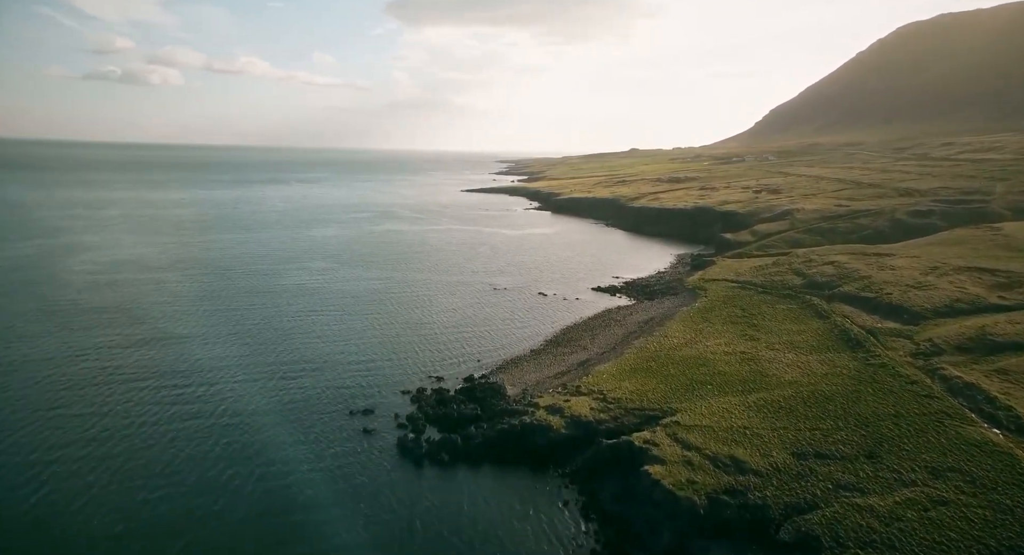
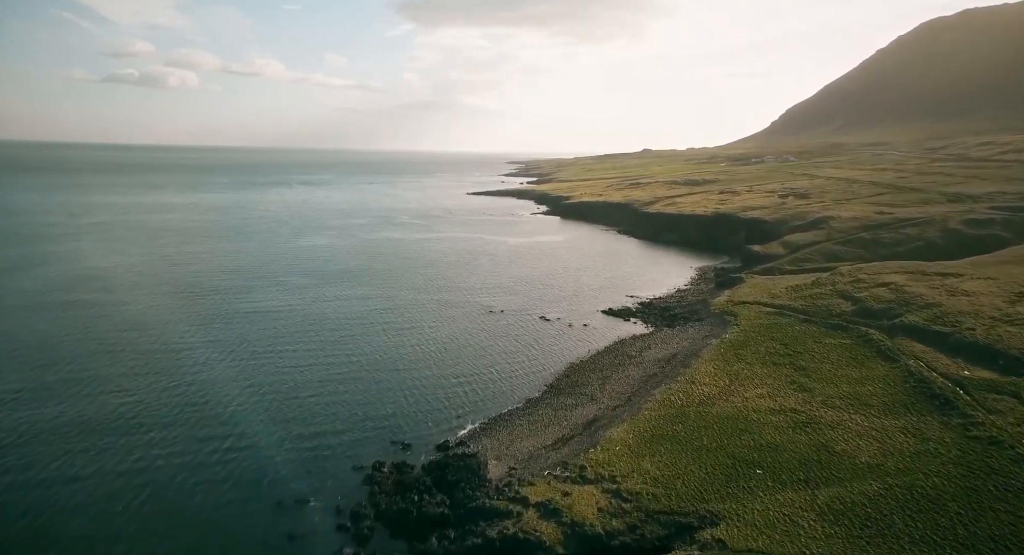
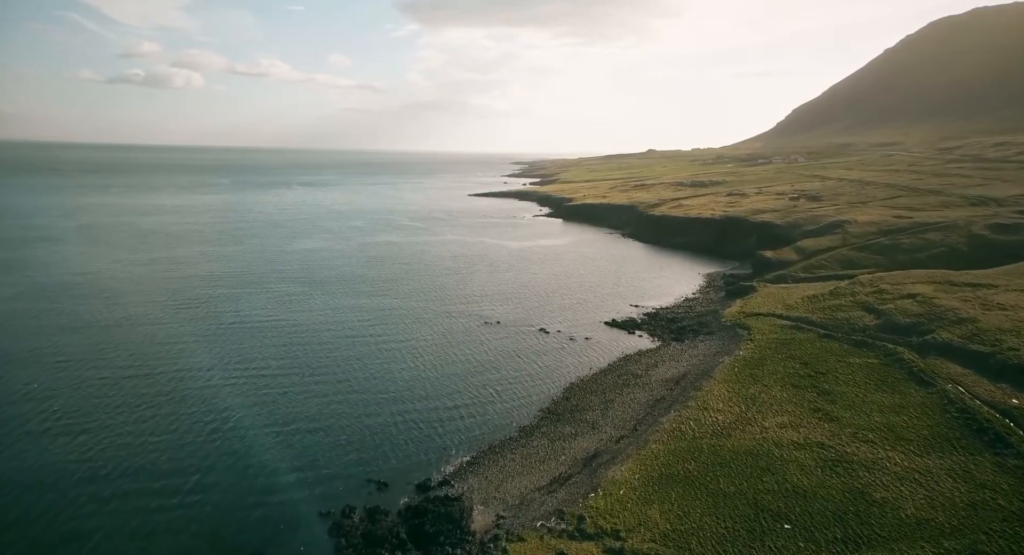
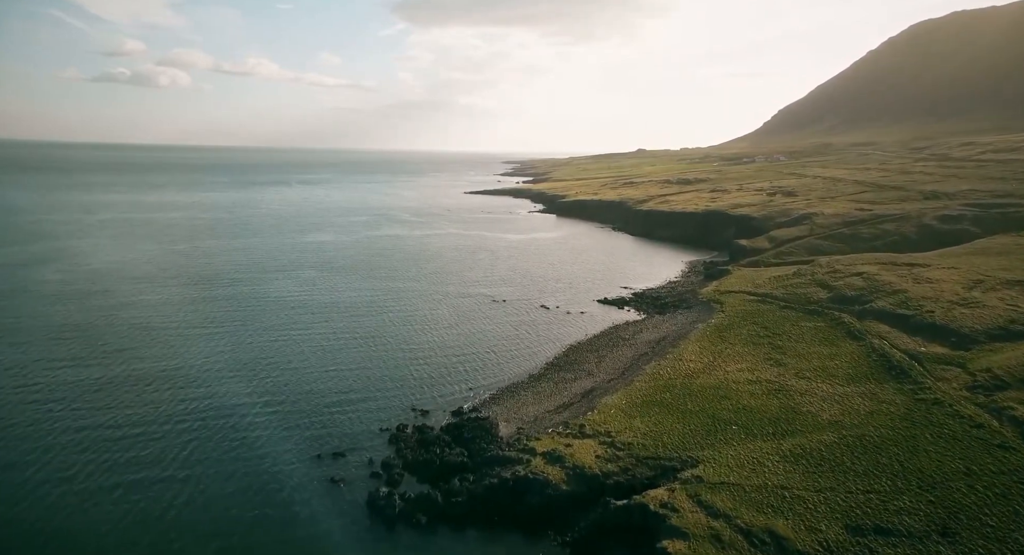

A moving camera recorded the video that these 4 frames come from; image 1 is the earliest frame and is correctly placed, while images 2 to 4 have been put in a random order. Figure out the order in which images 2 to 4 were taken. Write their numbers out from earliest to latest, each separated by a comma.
4, 2, 3
